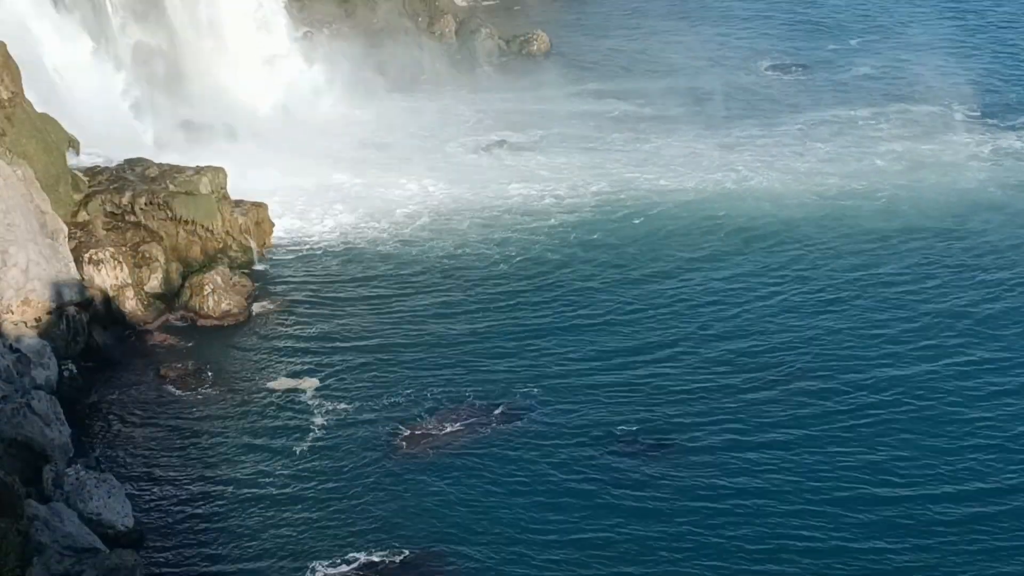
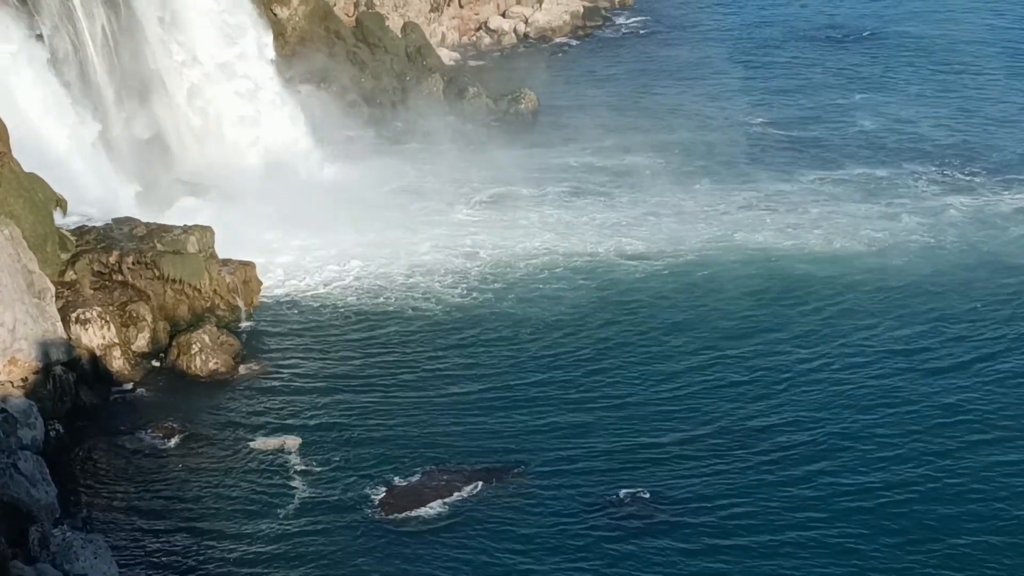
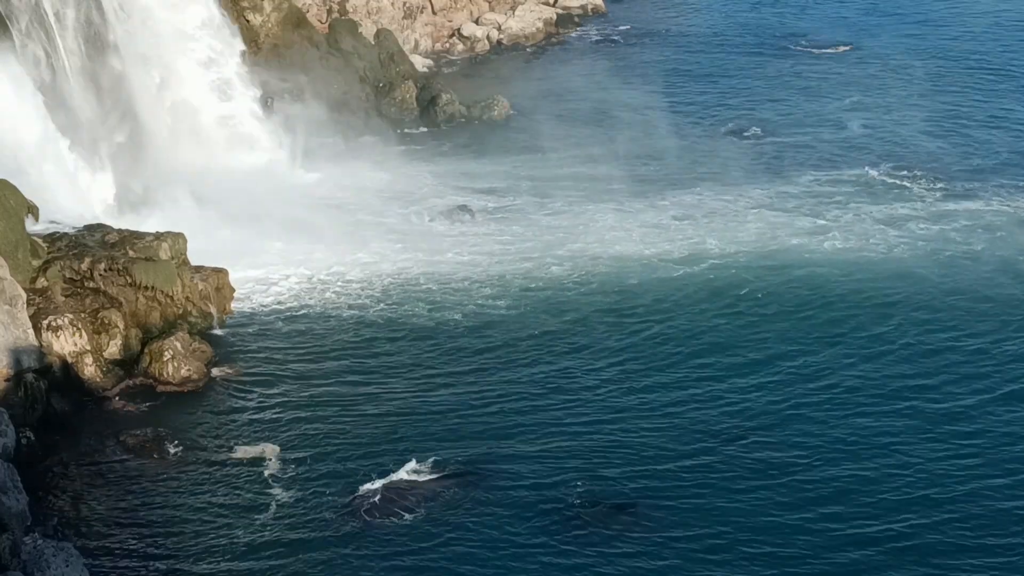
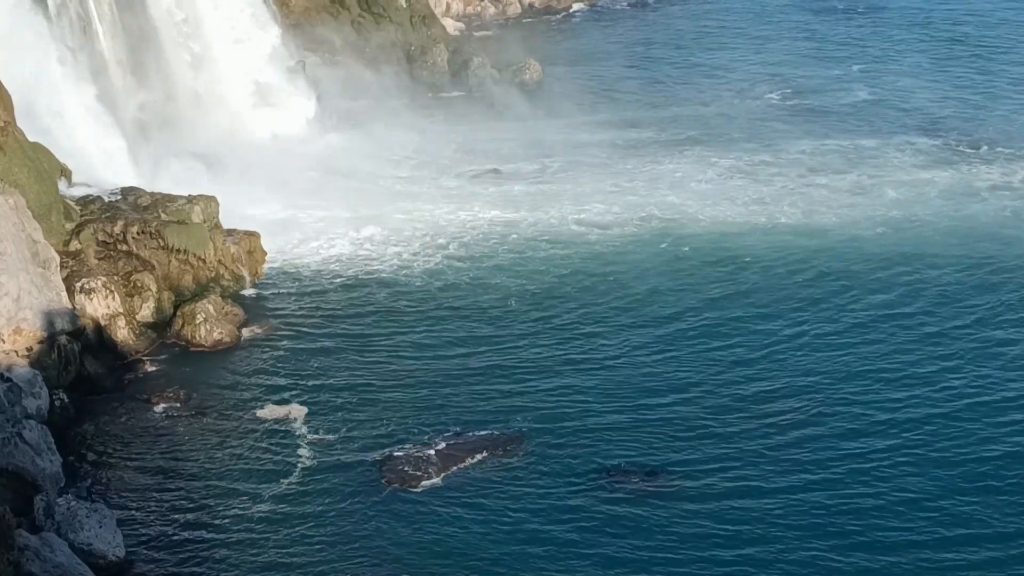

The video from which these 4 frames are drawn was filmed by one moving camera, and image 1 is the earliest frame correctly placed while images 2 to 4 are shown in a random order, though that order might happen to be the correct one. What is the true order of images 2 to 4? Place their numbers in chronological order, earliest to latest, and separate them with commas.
4, 2, 3
